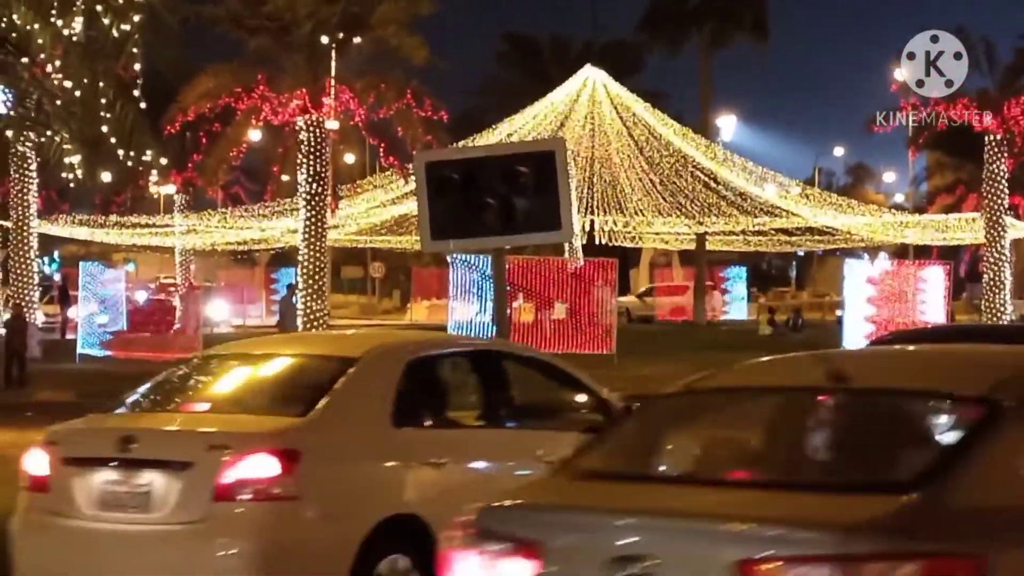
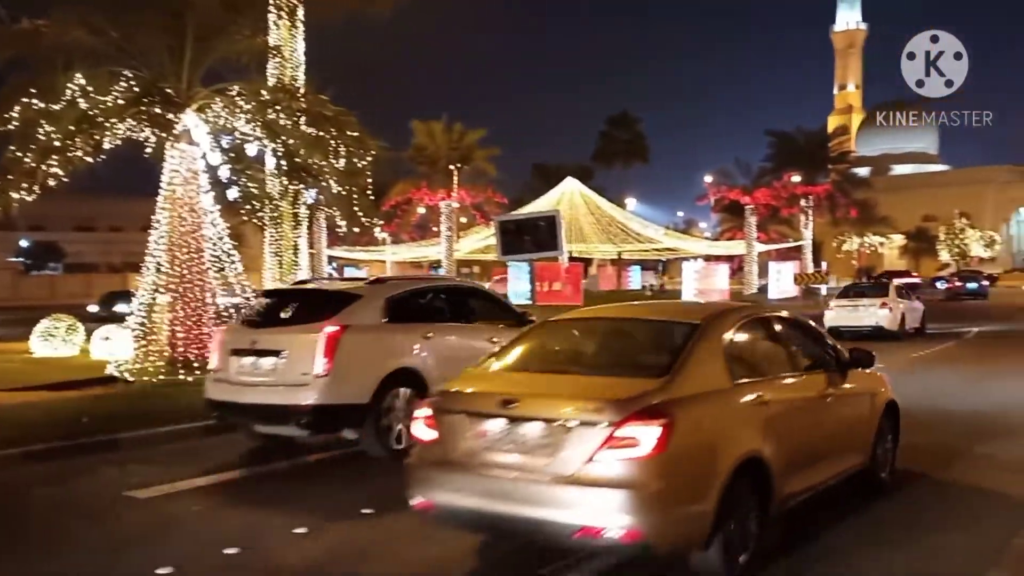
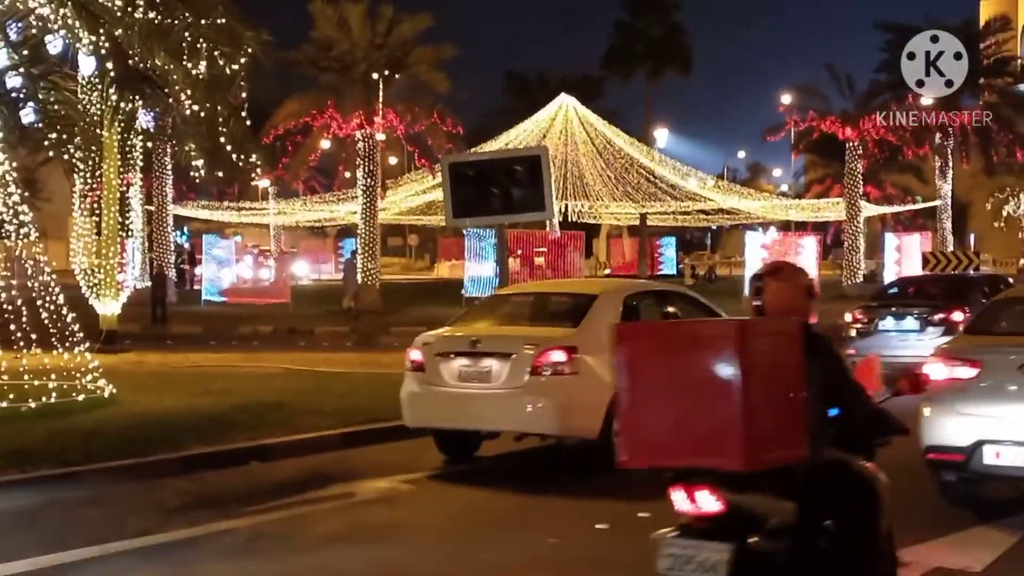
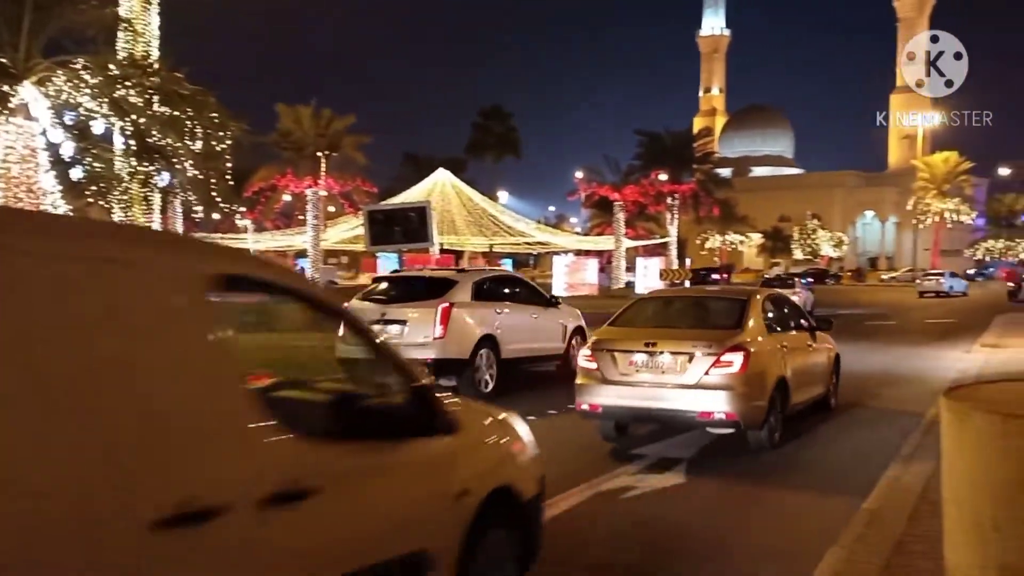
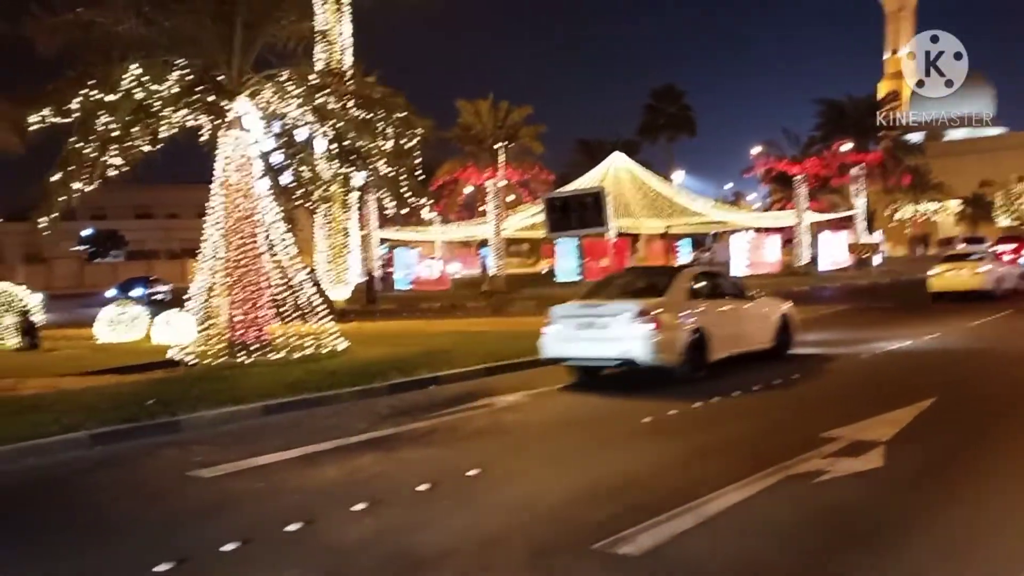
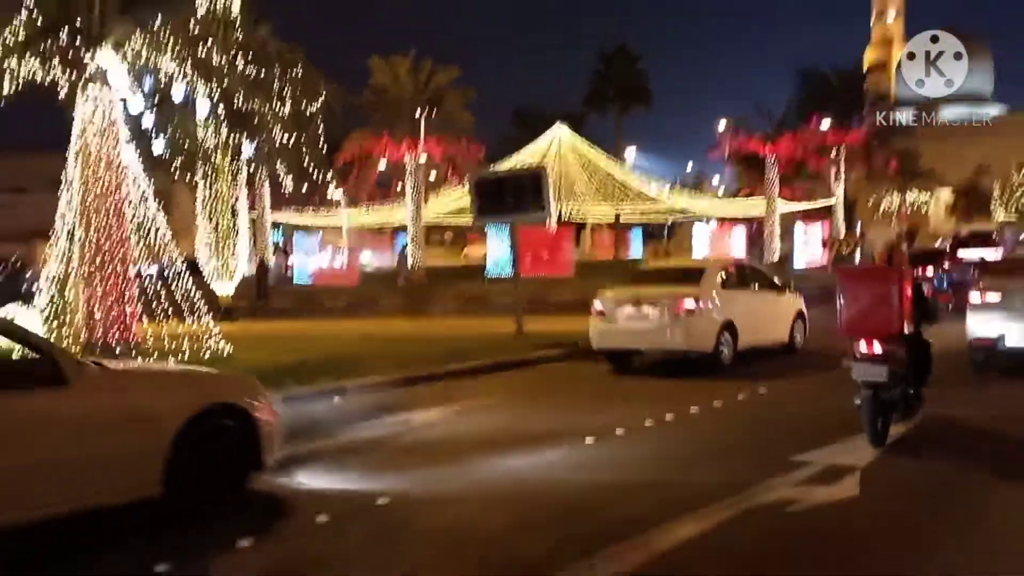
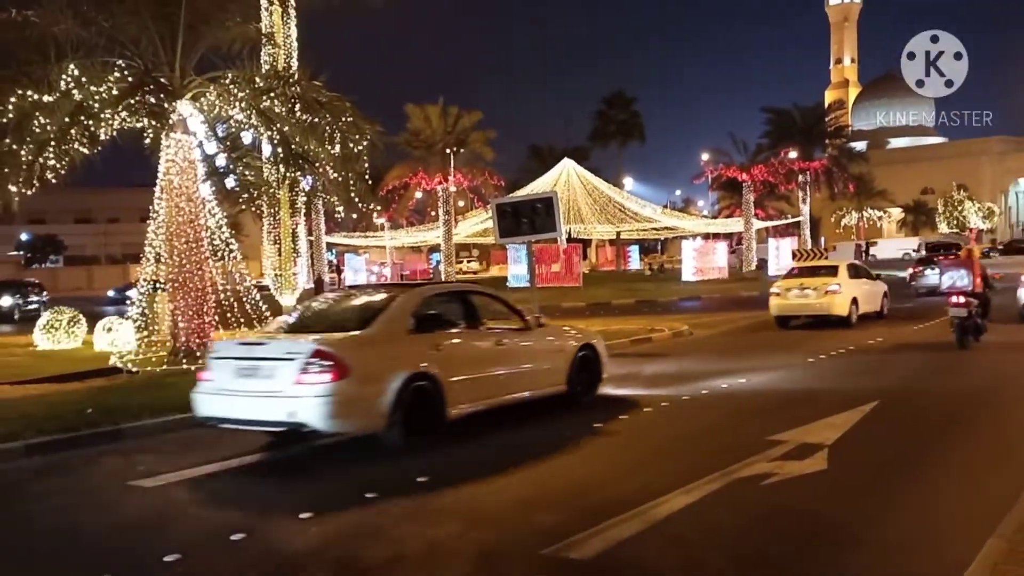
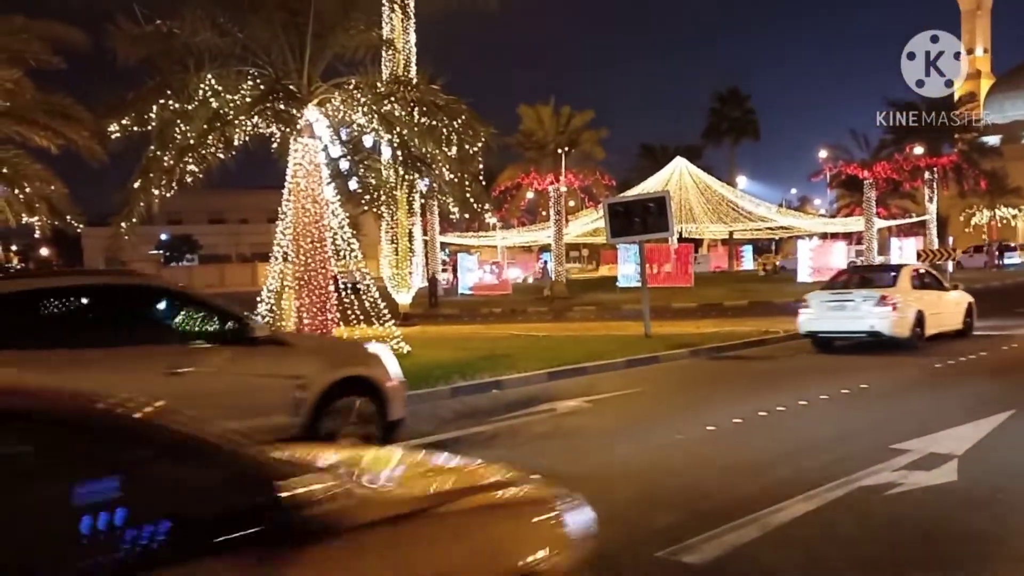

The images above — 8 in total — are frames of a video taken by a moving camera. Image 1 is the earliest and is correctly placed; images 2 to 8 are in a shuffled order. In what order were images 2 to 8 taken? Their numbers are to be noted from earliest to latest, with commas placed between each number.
3, 6, 7, 5, 8, 2, 4
